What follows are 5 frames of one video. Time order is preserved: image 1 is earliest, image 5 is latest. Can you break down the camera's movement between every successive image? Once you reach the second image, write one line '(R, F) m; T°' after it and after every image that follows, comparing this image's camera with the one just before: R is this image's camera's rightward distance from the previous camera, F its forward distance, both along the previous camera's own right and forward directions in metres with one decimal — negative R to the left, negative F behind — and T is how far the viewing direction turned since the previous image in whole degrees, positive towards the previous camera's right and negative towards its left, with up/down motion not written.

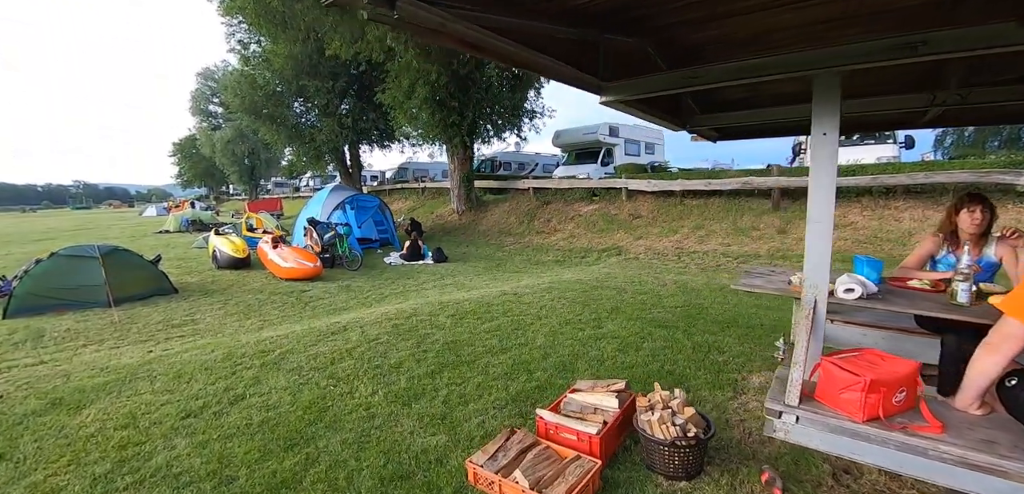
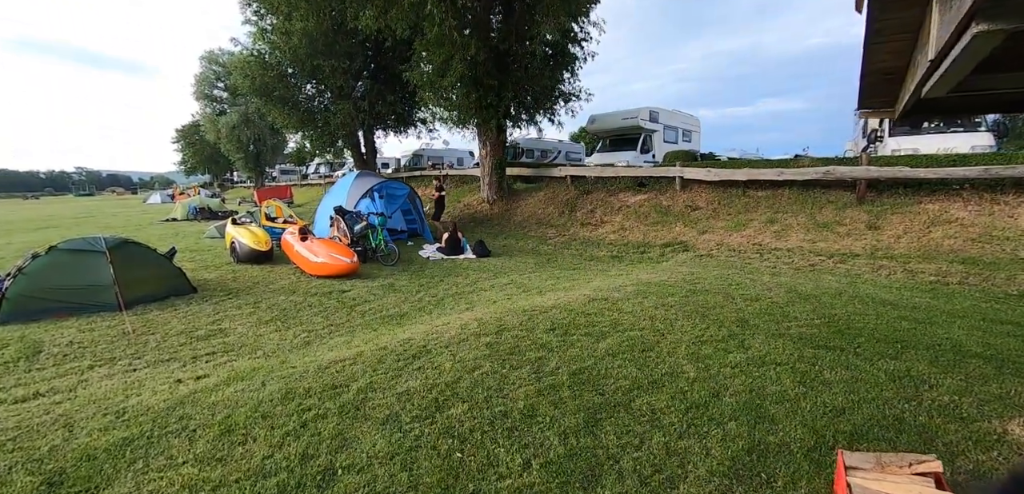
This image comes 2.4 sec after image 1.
(-1.0, +1.1) m; 0°
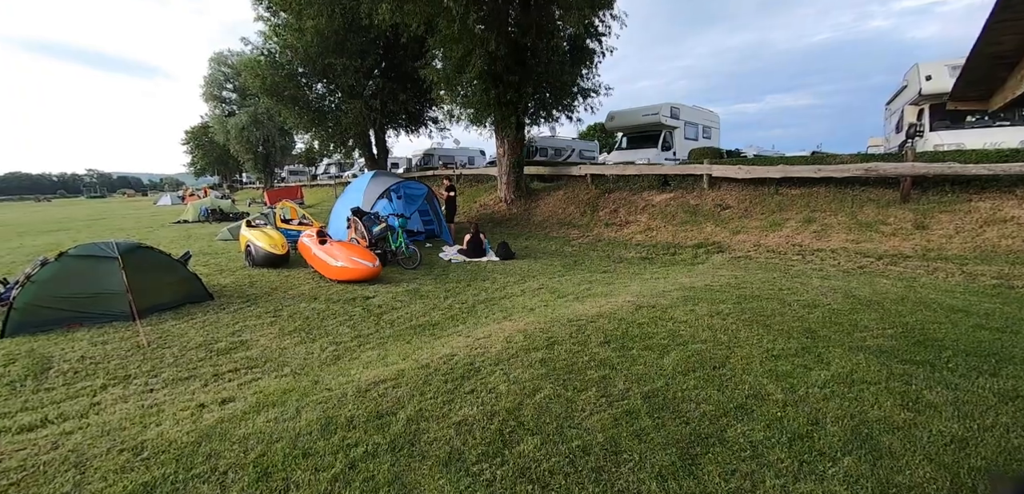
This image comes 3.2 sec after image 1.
(-0.4, +0.4) m; -1°
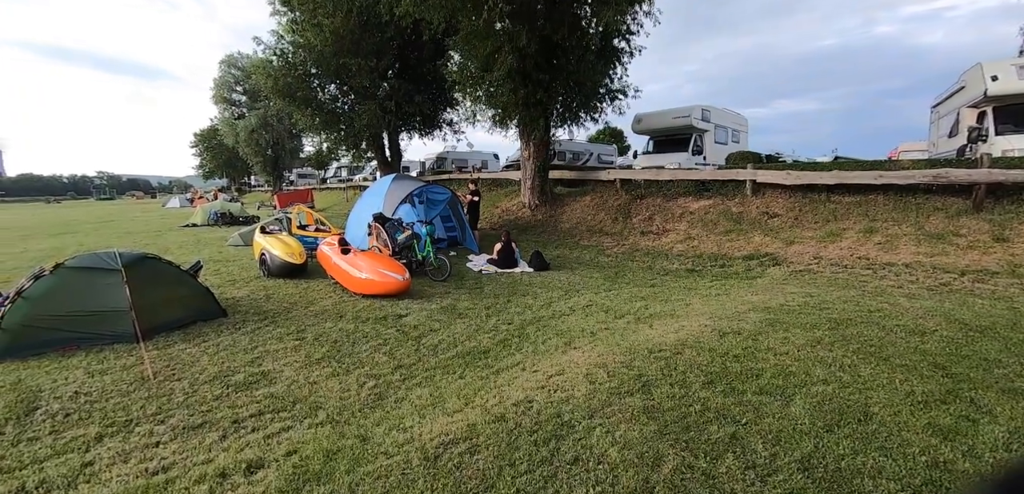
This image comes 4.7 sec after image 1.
(-0.5, +0.7) m; -1°
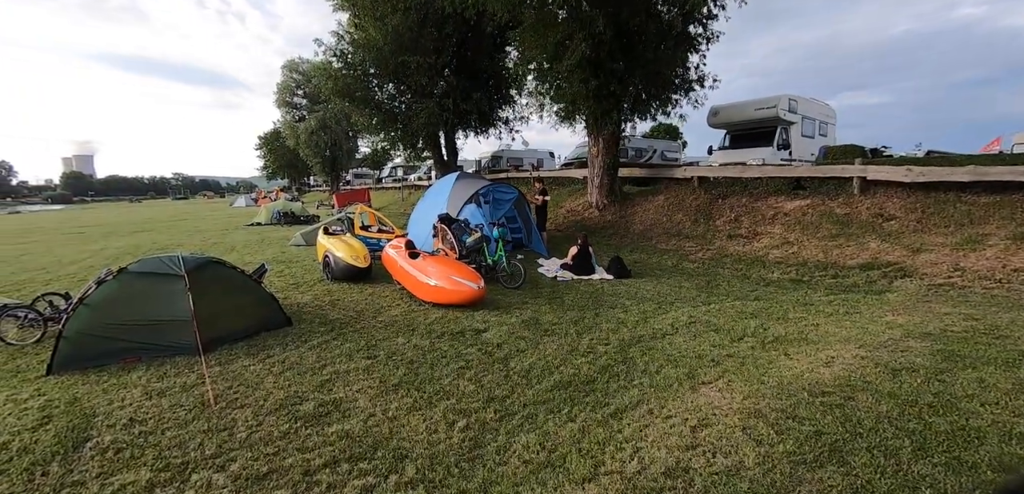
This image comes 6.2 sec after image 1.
(-0.5, +0.7) m; -6°
